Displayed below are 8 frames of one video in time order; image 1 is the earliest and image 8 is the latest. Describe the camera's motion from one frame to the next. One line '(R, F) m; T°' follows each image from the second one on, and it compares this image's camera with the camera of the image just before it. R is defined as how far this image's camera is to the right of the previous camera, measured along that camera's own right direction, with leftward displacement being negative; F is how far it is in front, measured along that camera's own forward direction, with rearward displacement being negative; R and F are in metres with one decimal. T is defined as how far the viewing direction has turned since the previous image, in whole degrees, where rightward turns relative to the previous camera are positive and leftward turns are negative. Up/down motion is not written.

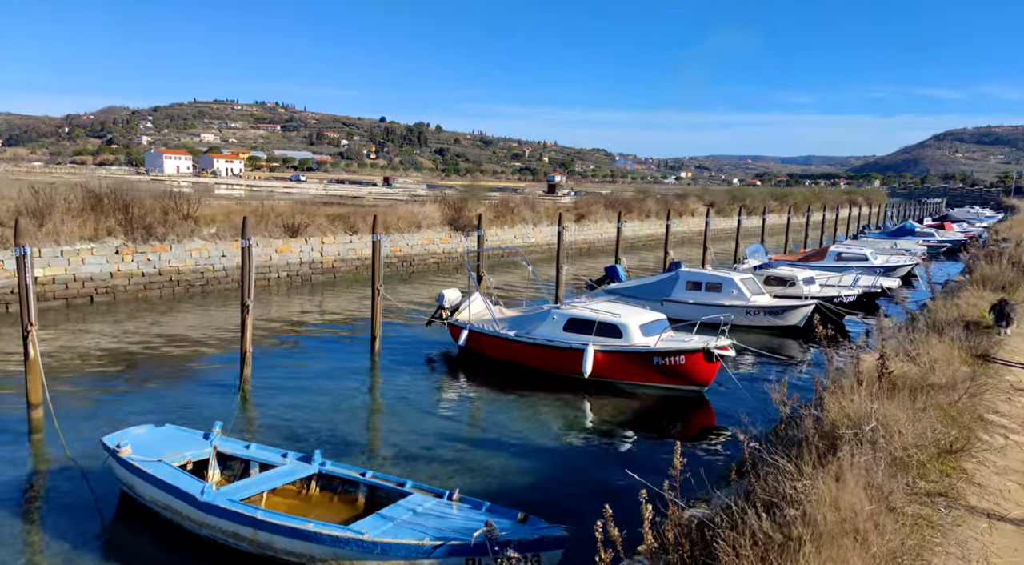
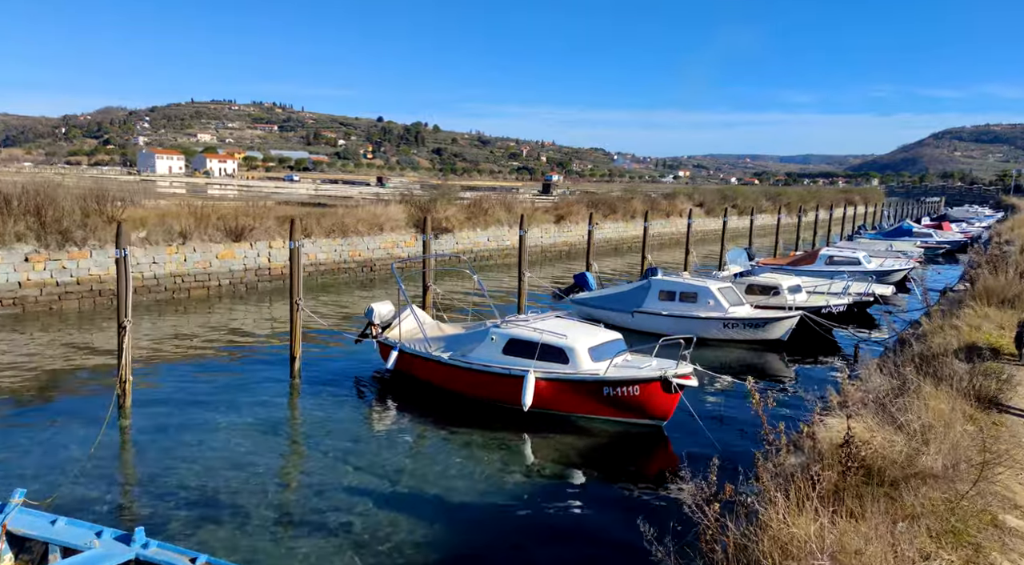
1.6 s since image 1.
(+1.1, +2.1) m; 0°
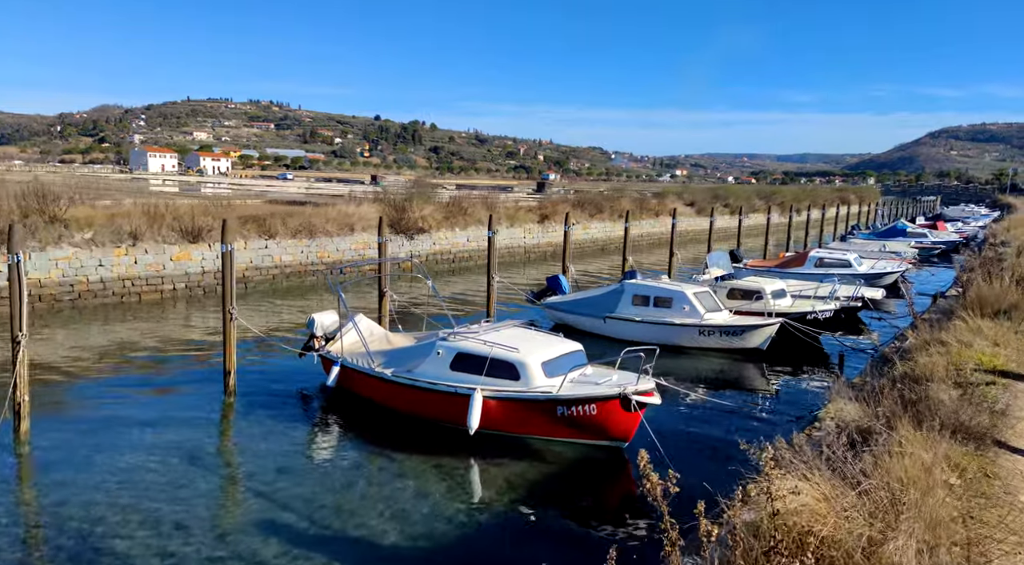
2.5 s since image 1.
(+0.8, +1.2) m; 0°
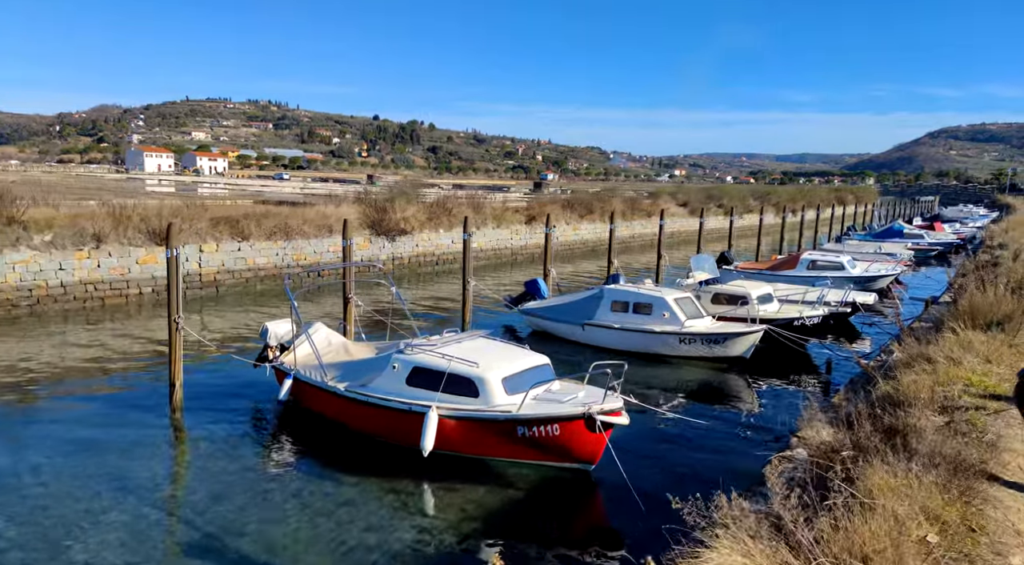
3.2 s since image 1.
(+0.6, +0.8) m; 0°
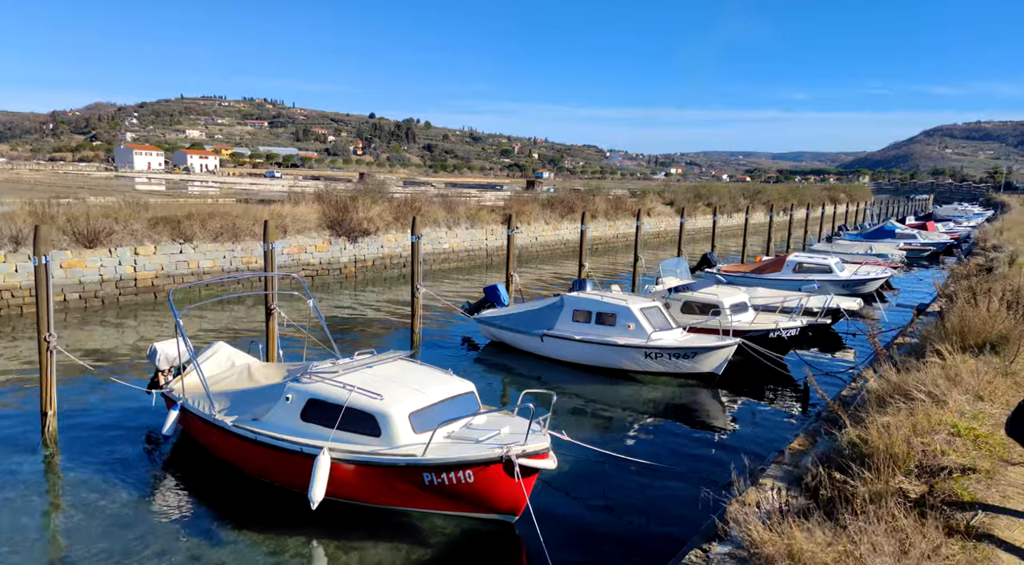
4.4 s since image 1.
(+1.0, +1.7) m; 0°
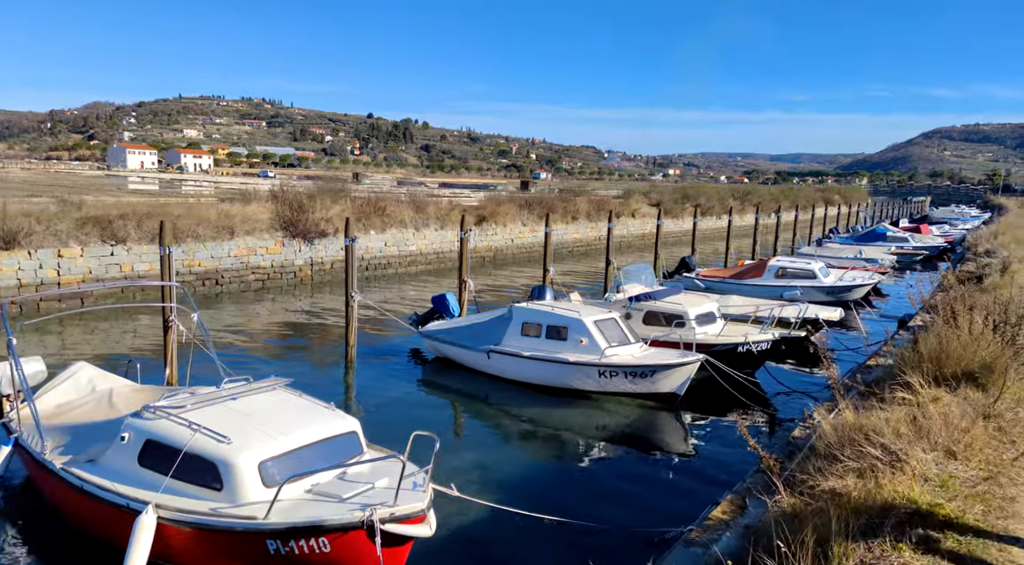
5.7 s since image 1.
(+1.1, +1.6) m; 0°
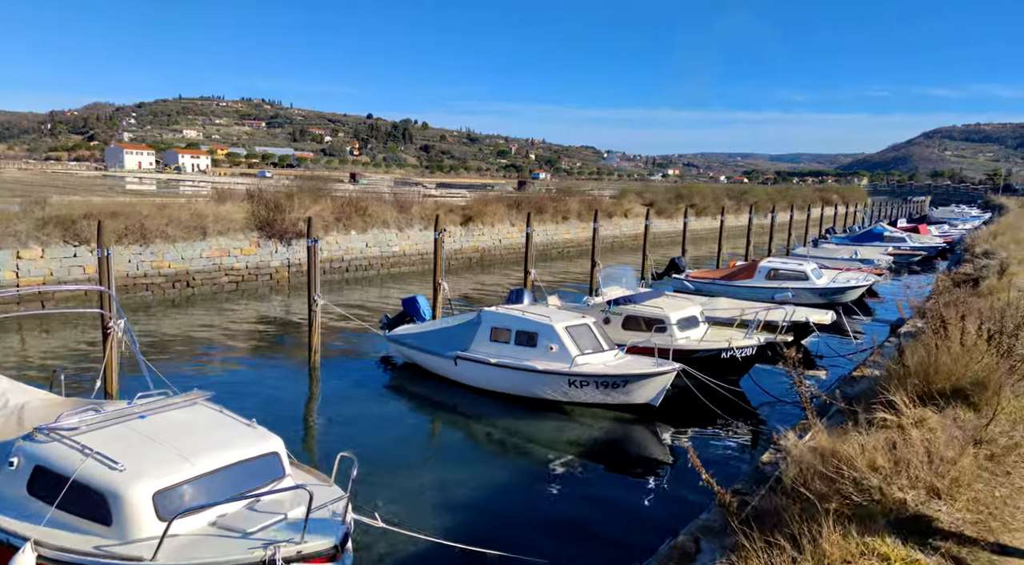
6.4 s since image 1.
(+0.6, +0.8) m; 0°
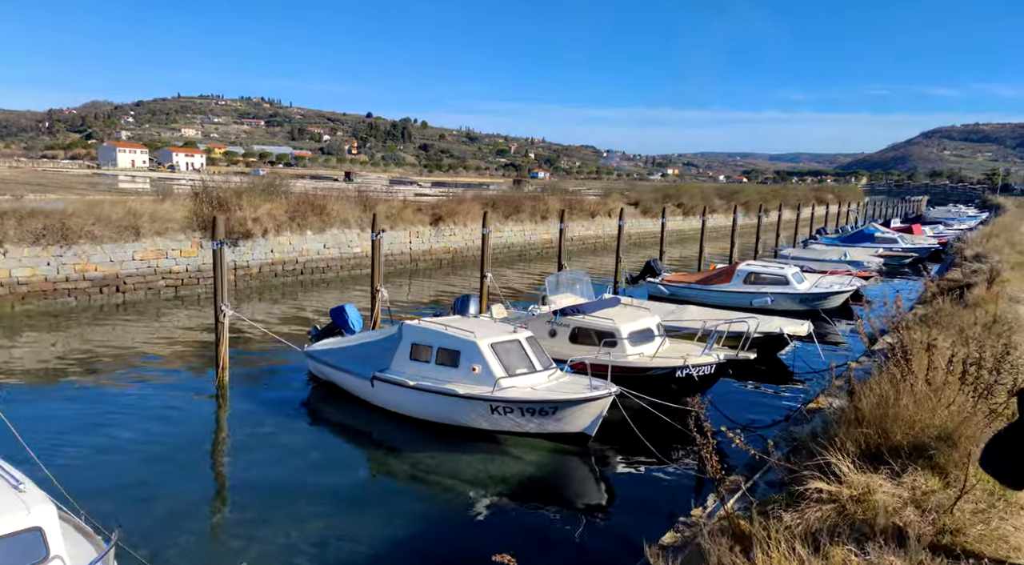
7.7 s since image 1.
(+1.2, +1.7) m; 0°
